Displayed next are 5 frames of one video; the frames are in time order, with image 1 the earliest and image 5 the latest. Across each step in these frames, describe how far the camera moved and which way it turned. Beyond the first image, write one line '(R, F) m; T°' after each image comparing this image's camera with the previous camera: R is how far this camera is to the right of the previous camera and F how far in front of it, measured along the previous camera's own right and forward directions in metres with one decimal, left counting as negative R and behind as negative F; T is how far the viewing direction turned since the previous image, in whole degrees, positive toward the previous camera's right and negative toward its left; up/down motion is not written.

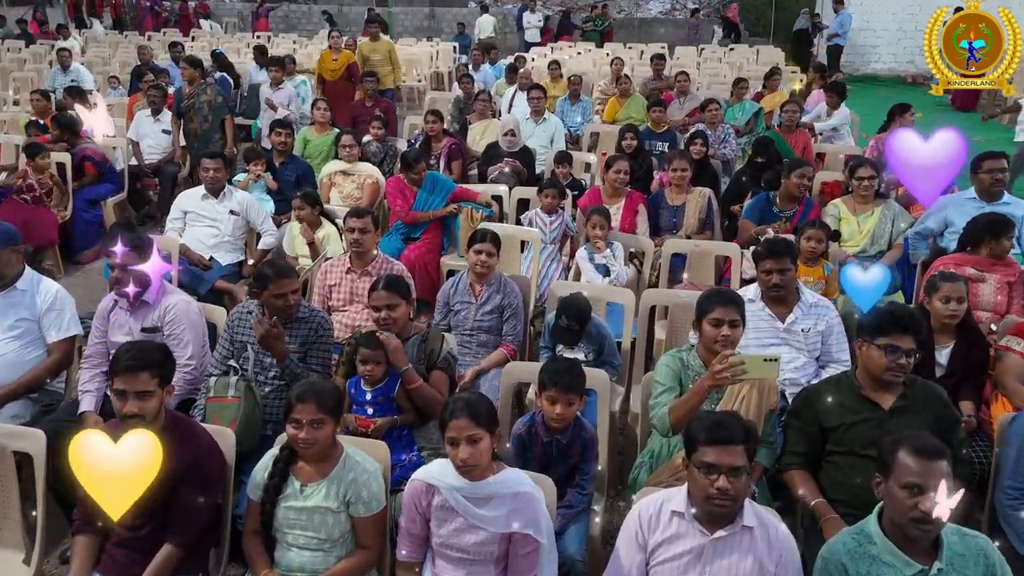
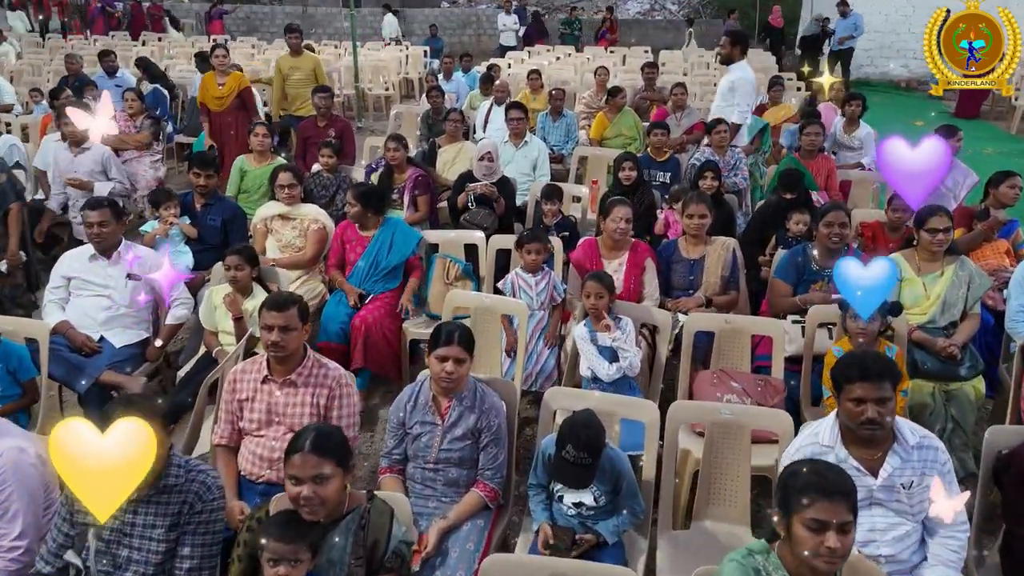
(0.0, +1.0) m; +2°
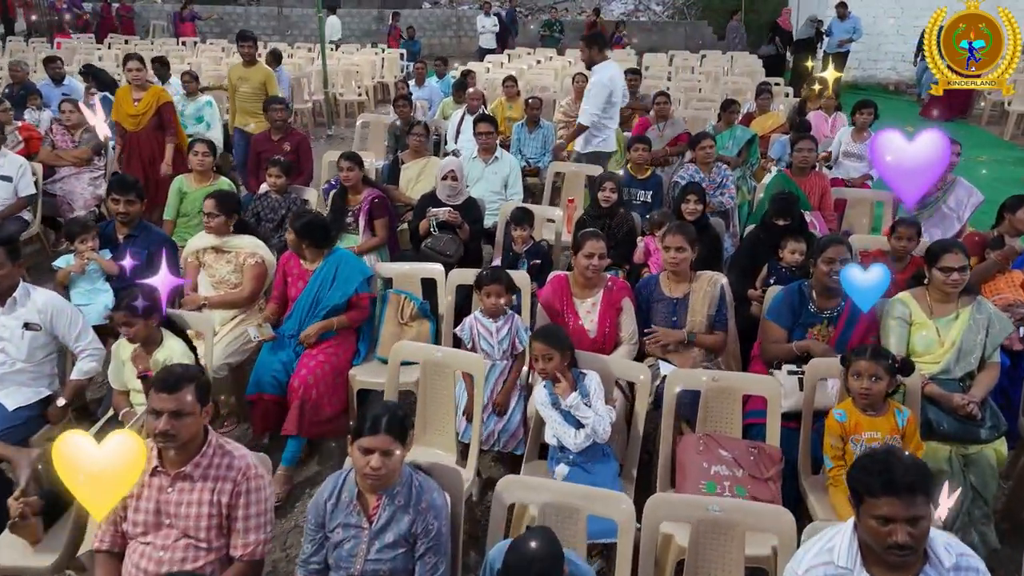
(+0.1, +0.5) m; +1°
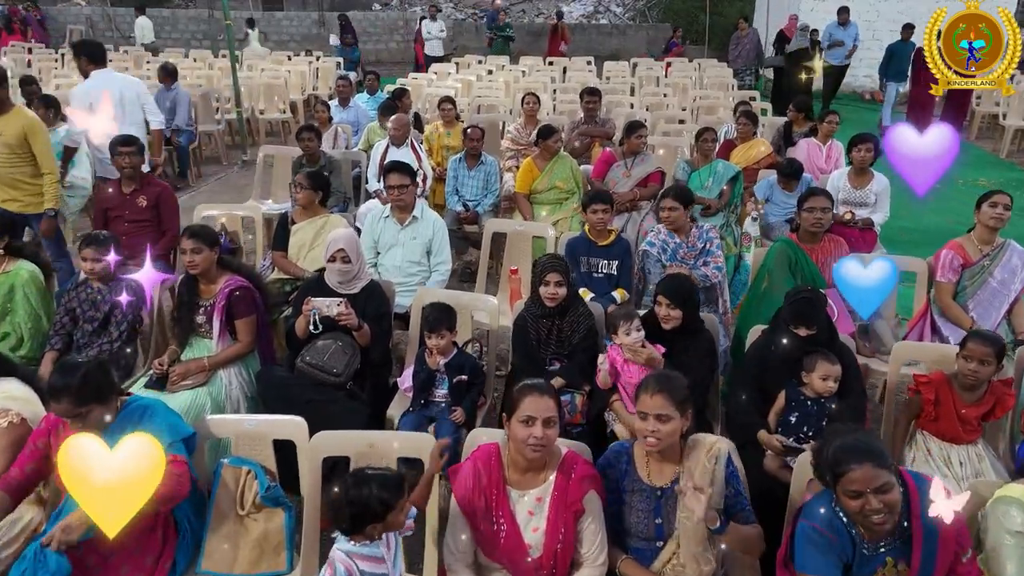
(+0.3, +1.4) m; +3°
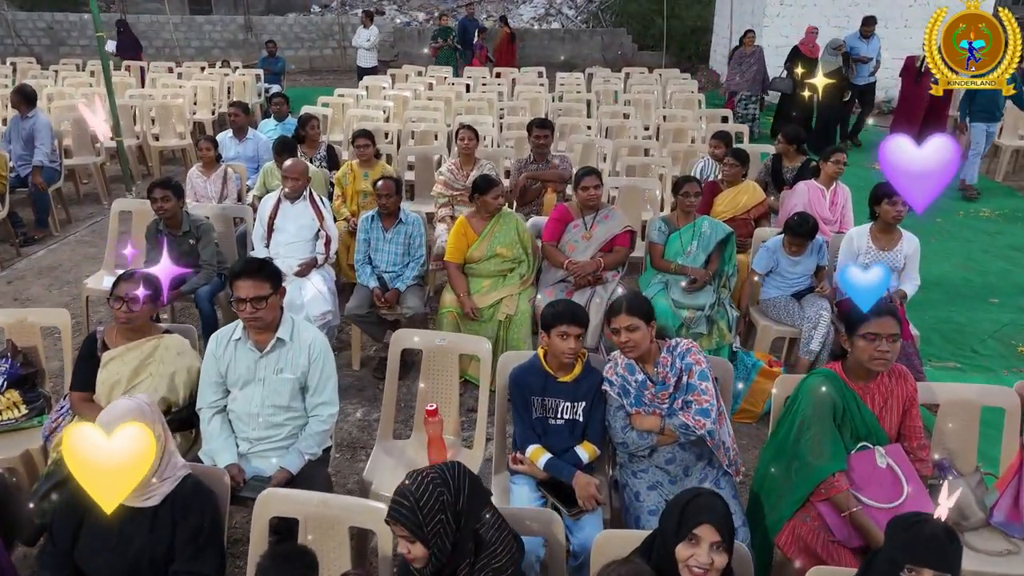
(+0.2, +1.4) m; +3°
